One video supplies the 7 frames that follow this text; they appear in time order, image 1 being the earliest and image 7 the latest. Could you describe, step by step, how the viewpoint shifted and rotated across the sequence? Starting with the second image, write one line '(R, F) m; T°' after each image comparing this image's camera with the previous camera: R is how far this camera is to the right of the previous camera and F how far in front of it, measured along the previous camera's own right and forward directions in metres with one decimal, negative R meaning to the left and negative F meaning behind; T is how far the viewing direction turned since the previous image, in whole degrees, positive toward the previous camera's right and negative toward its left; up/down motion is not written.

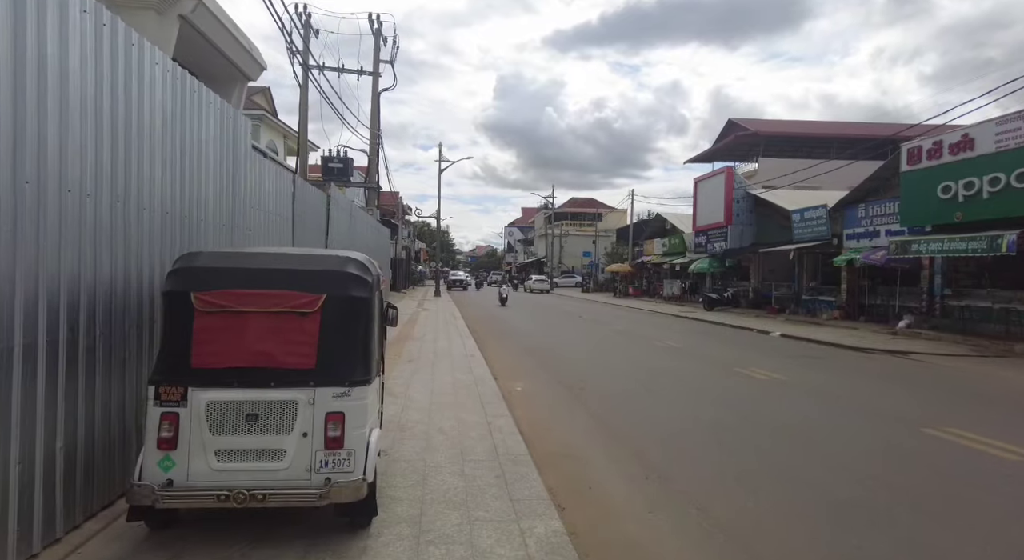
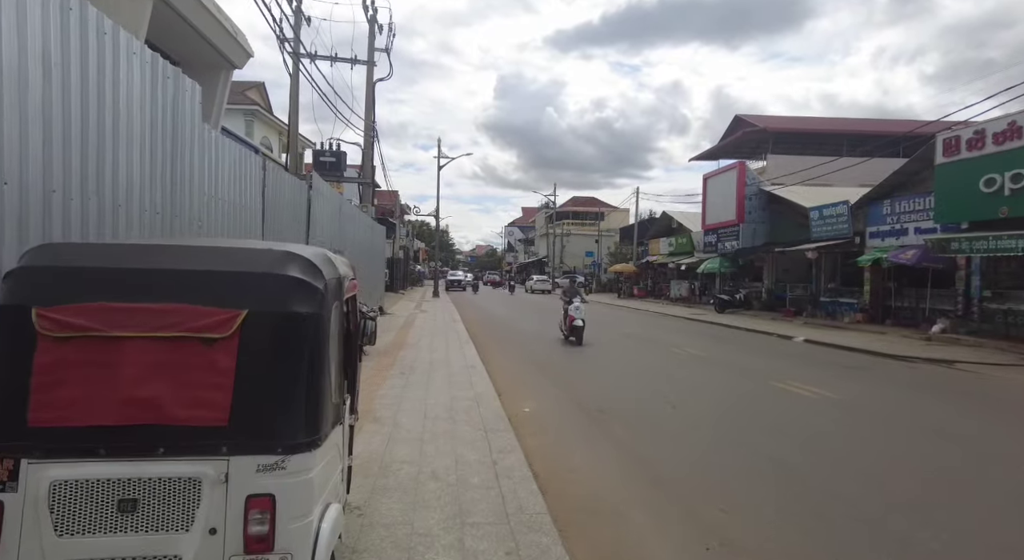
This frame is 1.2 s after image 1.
(-0.1, +1.2) m; 0°
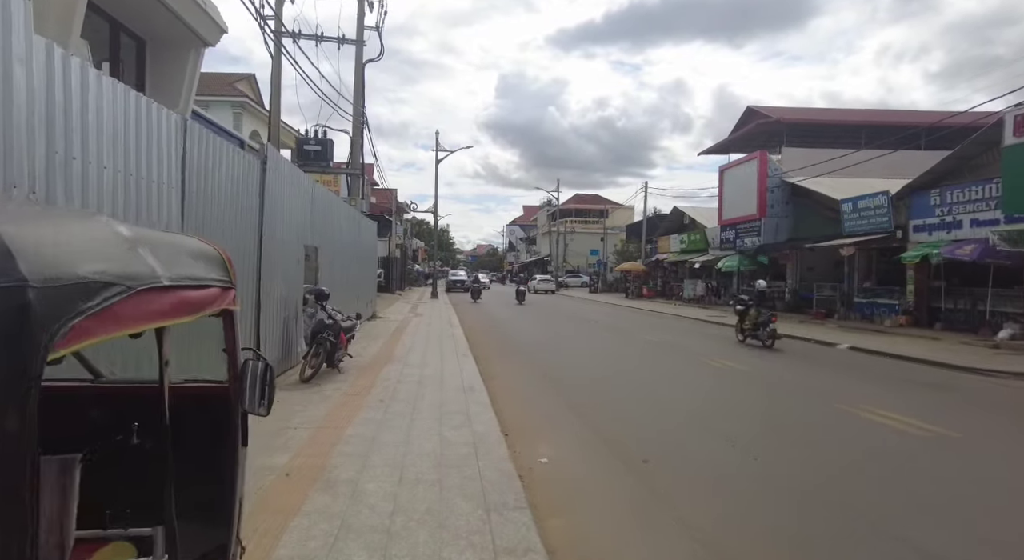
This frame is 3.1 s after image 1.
(-0.1, +1.9) m; 0°
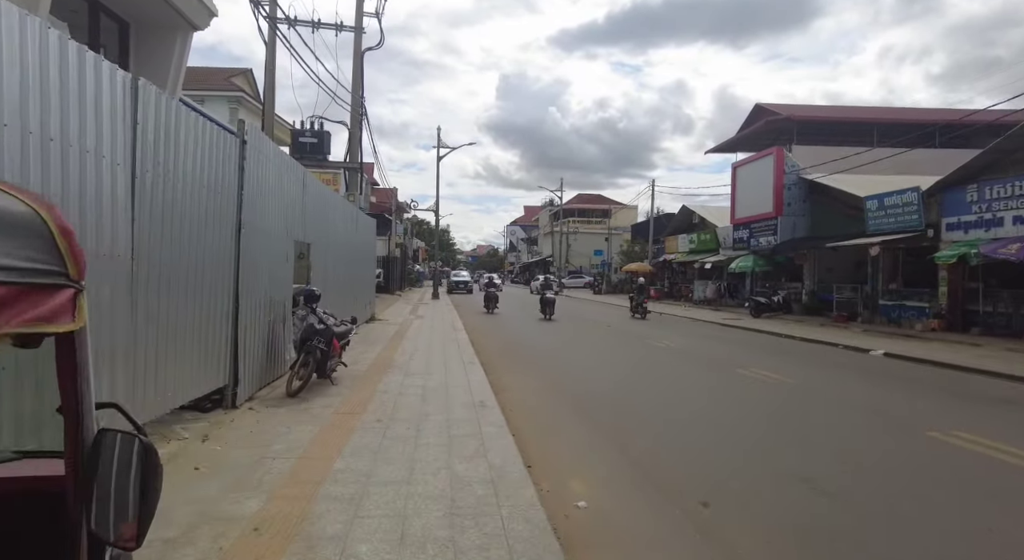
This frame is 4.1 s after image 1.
(-0.2, +1.0) m; 0°
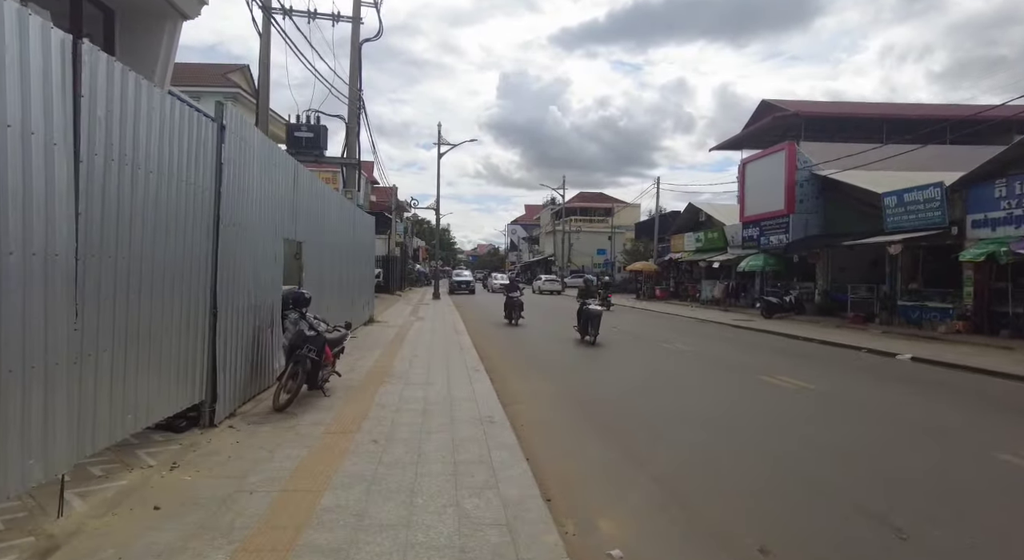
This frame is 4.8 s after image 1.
(-0.1, +0.7) m; 0°
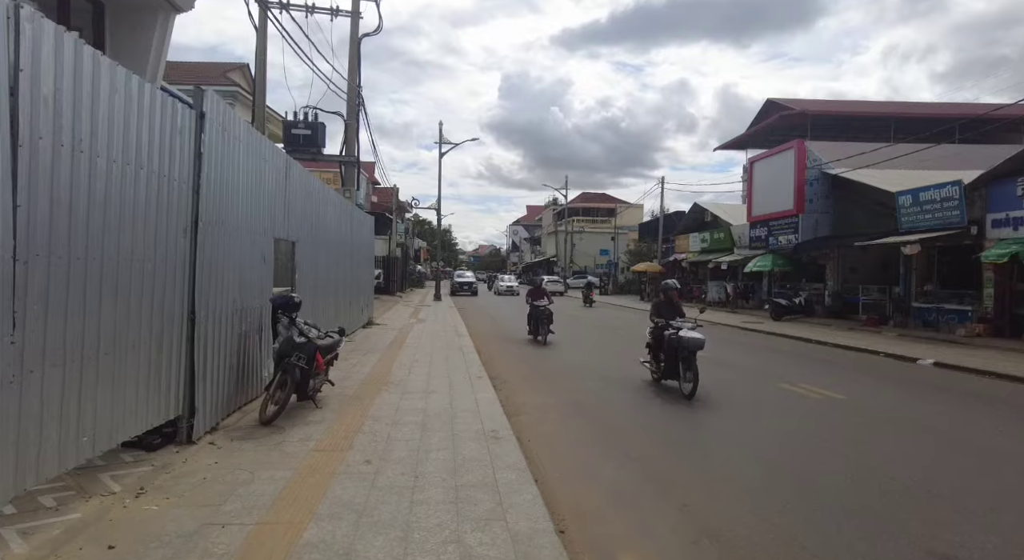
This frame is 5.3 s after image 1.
(-0.1, +0.5) m; 0°
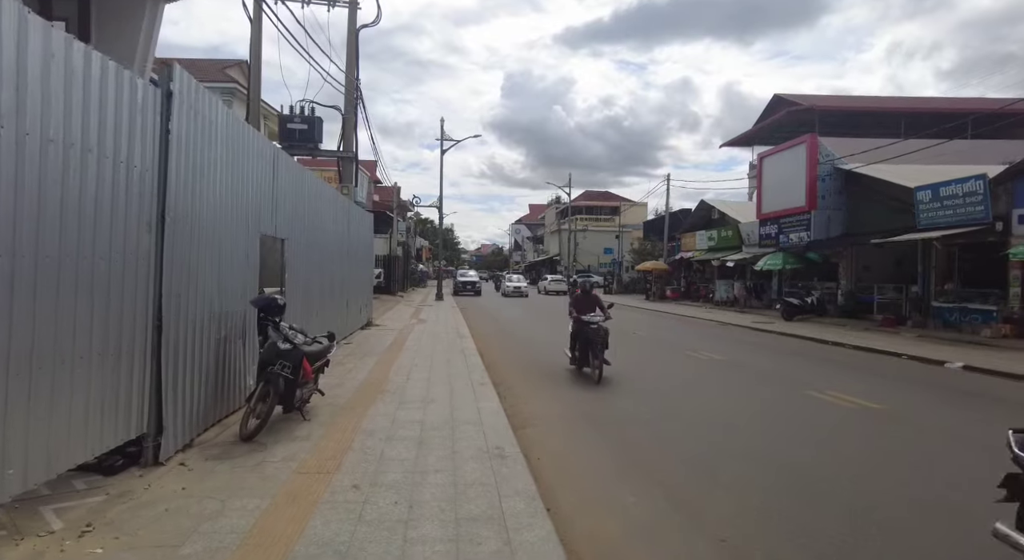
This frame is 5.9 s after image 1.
(0.0, +0.6) m; 0°
